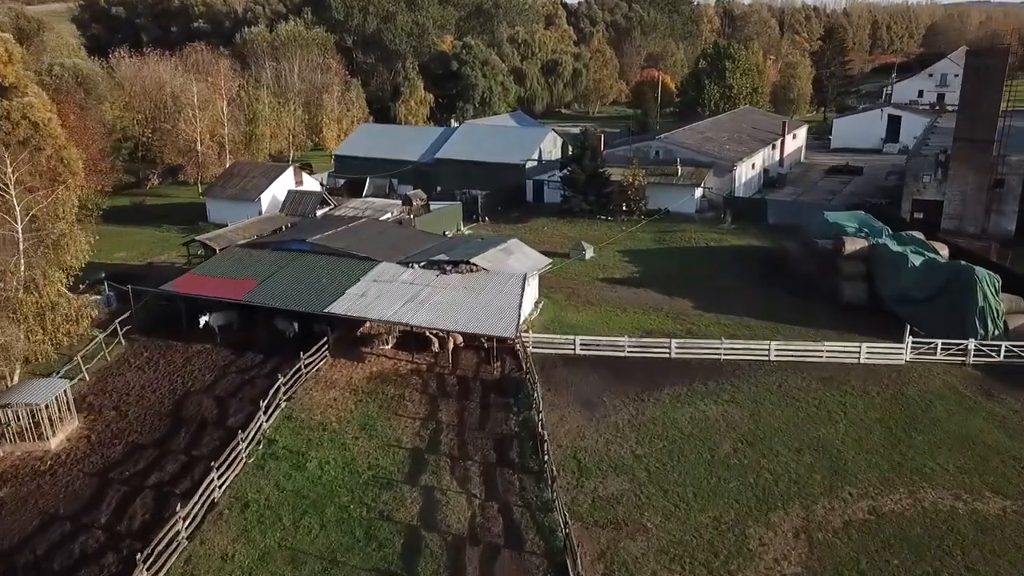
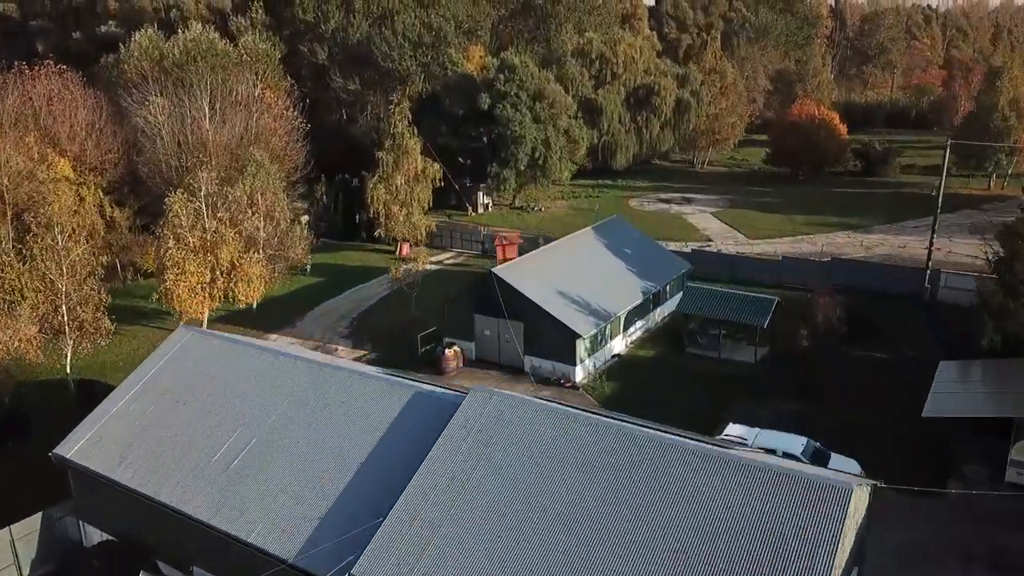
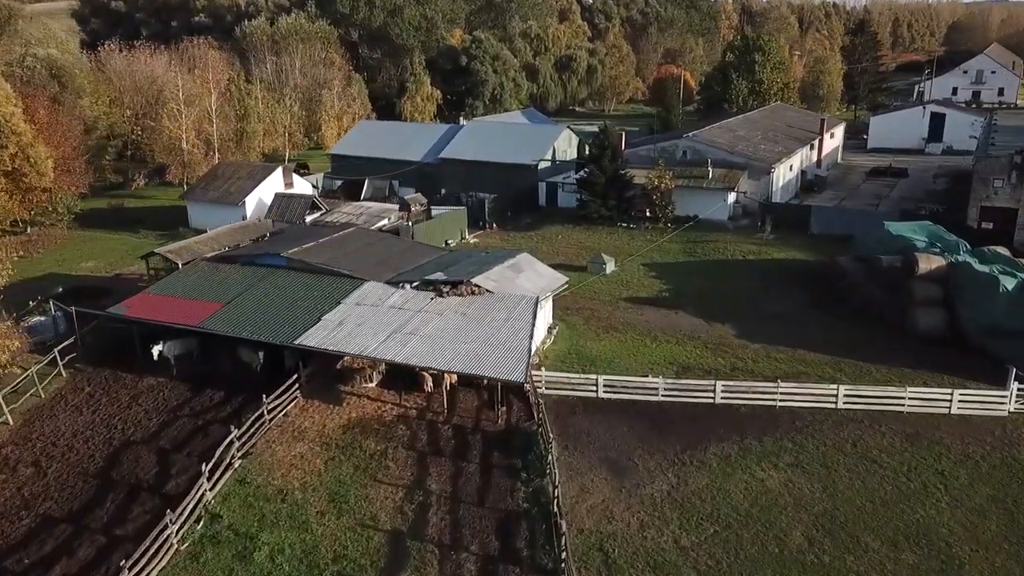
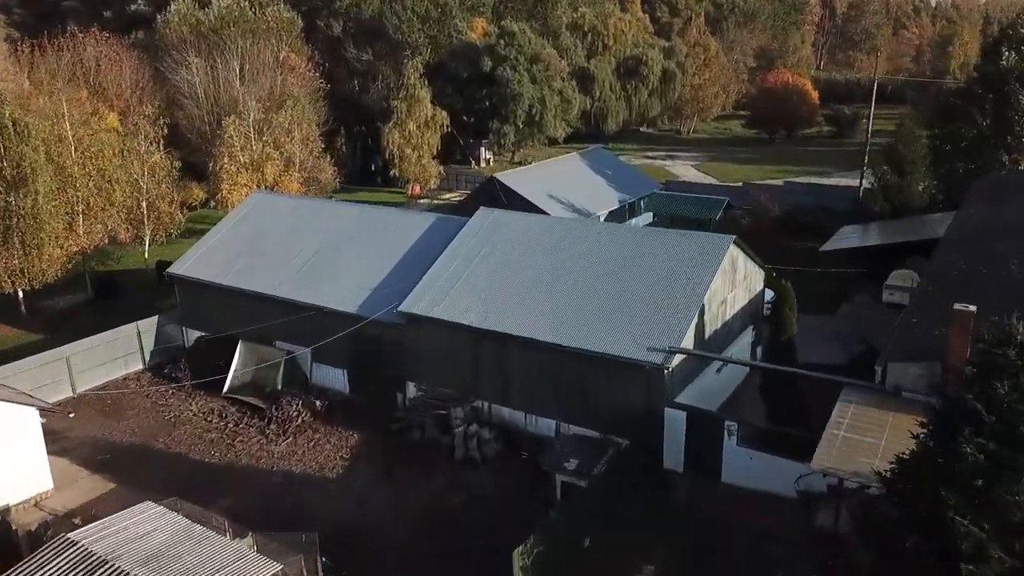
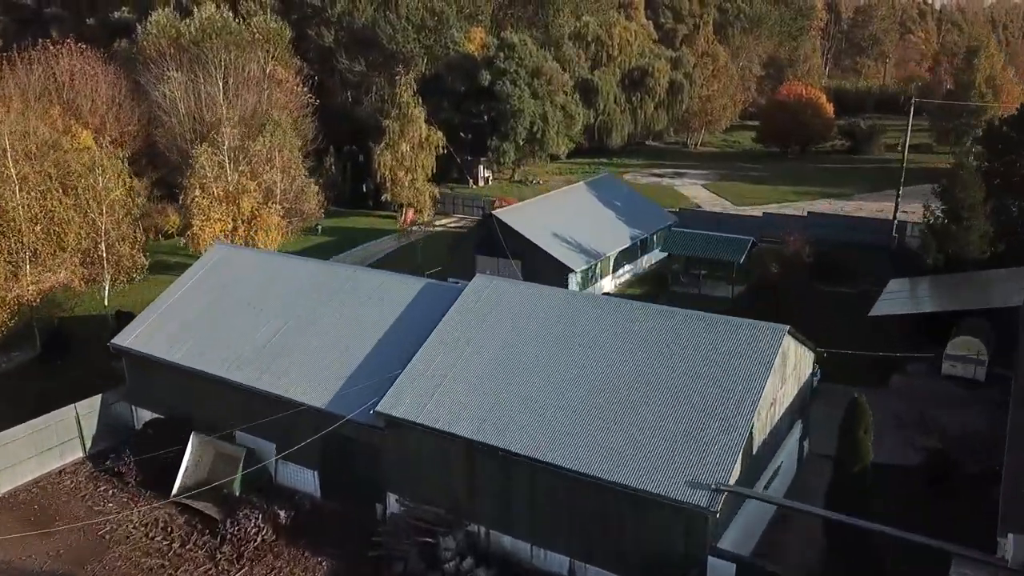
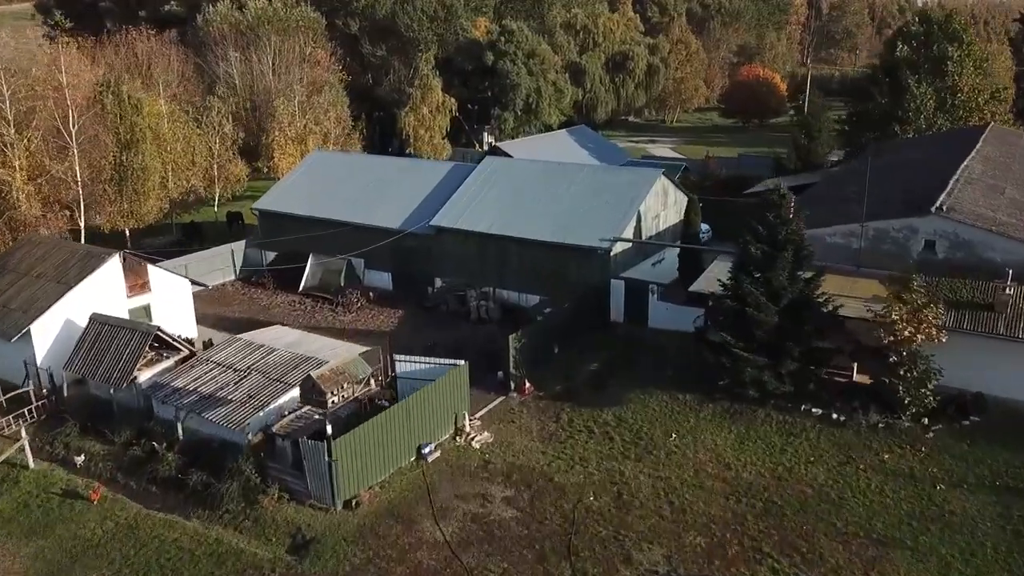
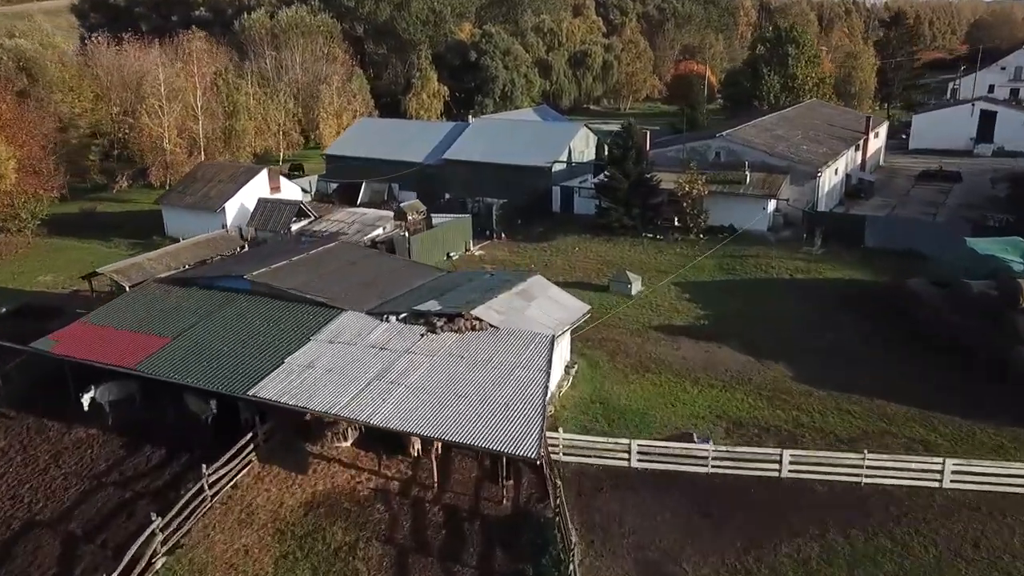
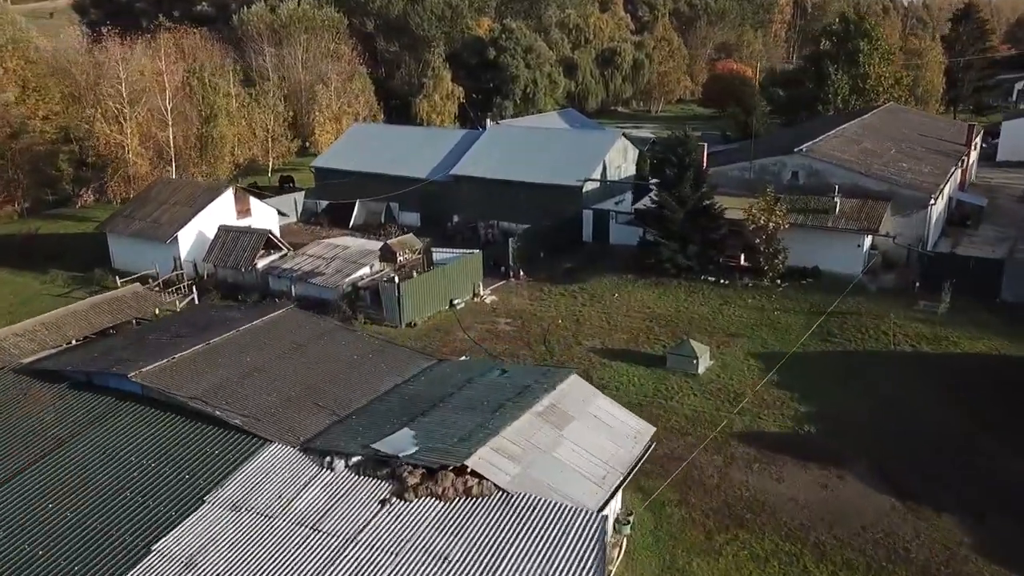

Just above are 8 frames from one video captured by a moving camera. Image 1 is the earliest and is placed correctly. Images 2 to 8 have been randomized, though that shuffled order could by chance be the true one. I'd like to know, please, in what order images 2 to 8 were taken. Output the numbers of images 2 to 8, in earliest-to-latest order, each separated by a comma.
3, 7, 8, 6, 4, 5, 2
